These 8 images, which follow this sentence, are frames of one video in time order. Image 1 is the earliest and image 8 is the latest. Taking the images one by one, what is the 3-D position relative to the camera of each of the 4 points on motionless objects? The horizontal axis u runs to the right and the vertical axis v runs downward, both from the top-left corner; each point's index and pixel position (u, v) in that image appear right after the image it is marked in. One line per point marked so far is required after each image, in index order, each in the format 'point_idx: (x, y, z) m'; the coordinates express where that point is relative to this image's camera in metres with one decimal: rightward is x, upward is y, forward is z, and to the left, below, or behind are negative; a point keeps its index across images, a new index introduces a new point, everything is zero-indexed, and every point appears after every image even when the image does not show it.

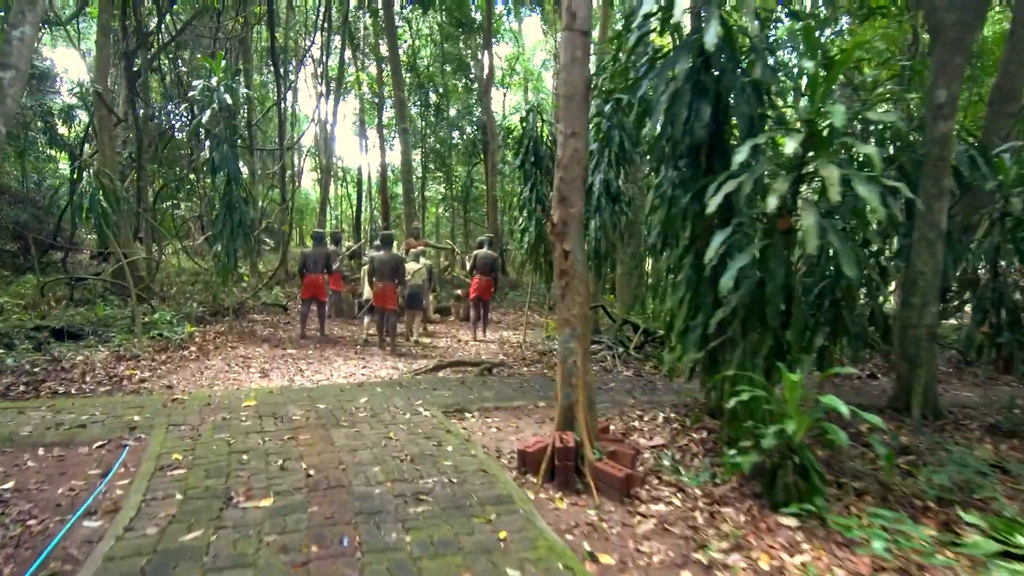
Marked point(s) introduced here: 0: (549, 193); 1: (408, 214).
0: (+0.6, +1.4, +9.6) m
1: (-2.9, +2.0, +17.8) m
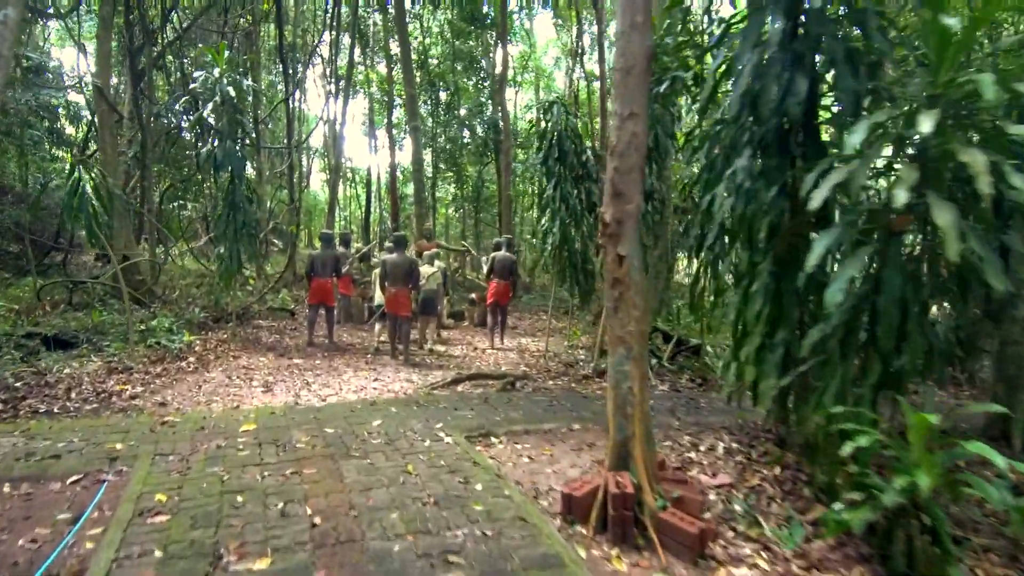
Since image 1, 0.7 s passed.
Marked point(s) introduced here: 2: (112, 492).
0: (+0.9, +1.3, +8.9) m
1: (-2.5, +1.9, +17.2) m
2: (-2.5, -1.3, +4.0) m
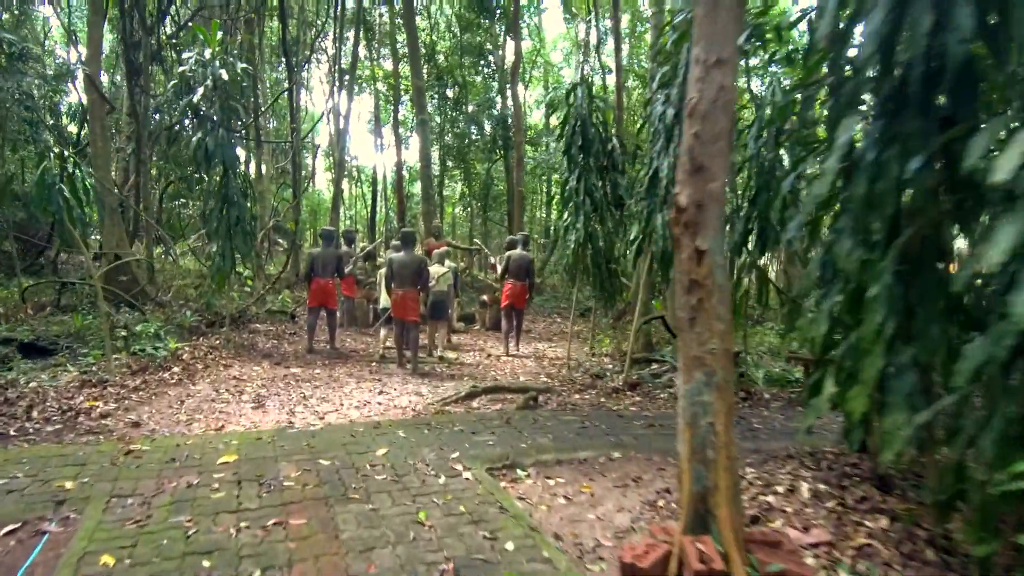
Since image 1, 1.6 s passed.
0: (+1.1, +1.3, +8.1) m
1: (-2.2, +1.9, +16.4) m
2: (-2.3, -1.3, +3.2) m
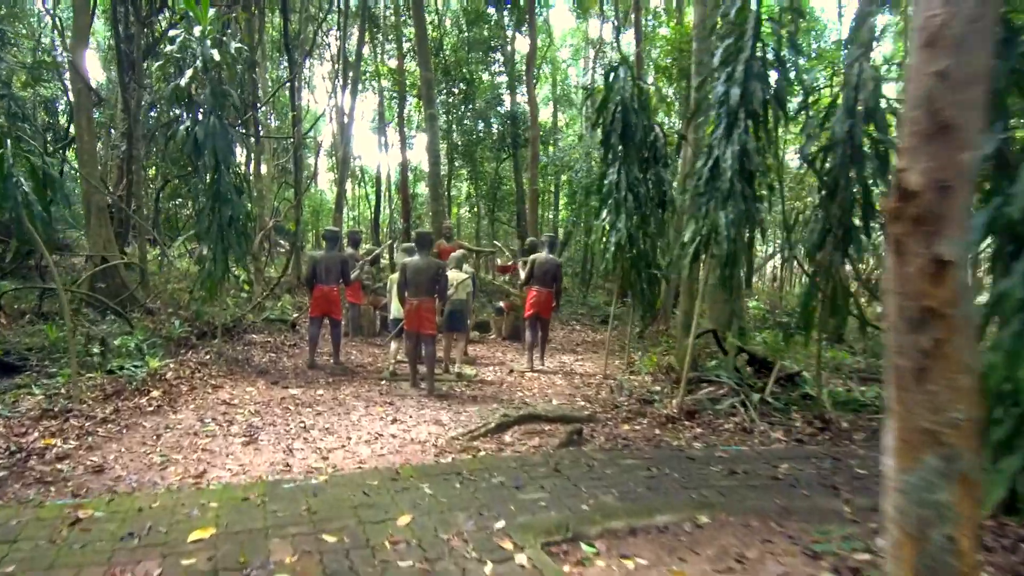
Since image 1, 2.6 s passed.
0: (+1.4, +1.2, +7.1) m
1: (-1.8, +1.7, +15.4) m
2: (-2.0, -1.4, +2.2) m
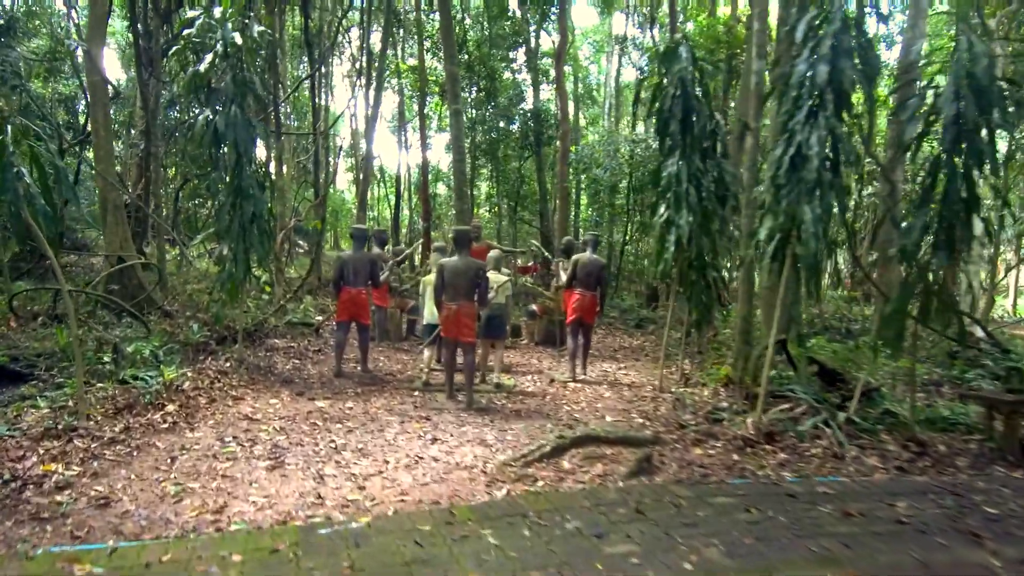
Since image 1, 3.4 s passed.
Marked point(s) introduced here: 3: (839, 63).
0: (+1.9, +1.2, +6.4) m
1: (-1.1, +1.7, +14.8) m
2: (-1.6, -1.4, +1.6) m
3: (+2.6, +1.8, +5.1) m
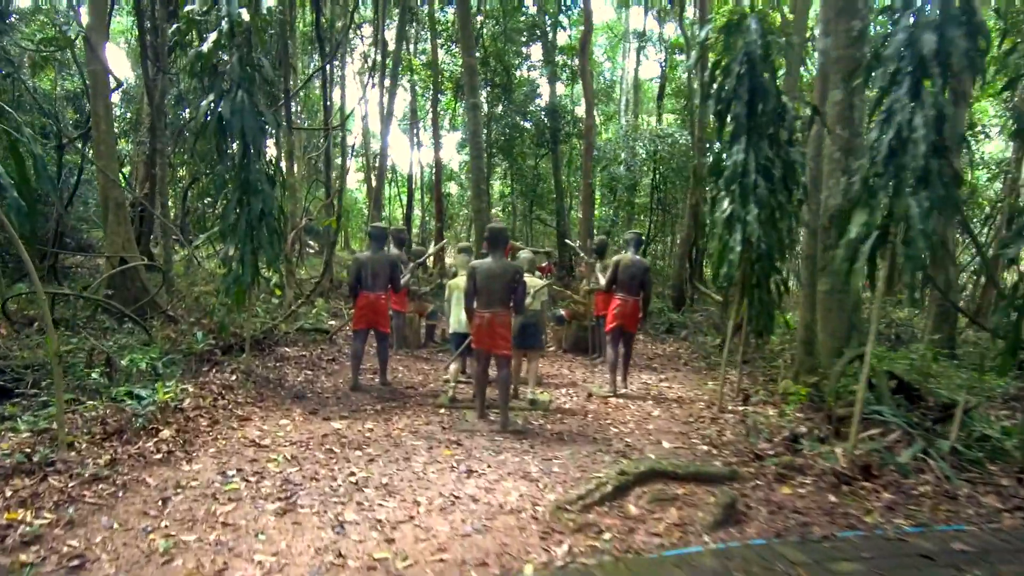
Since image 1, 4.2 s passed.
0: (+2.3, +1.1, +5.6) m
1: (-0.6, +1.7, +14.1) m
2: (-1.3, -1.5, +0.8) m
3: (+3.0, +1.7, +4.3) m
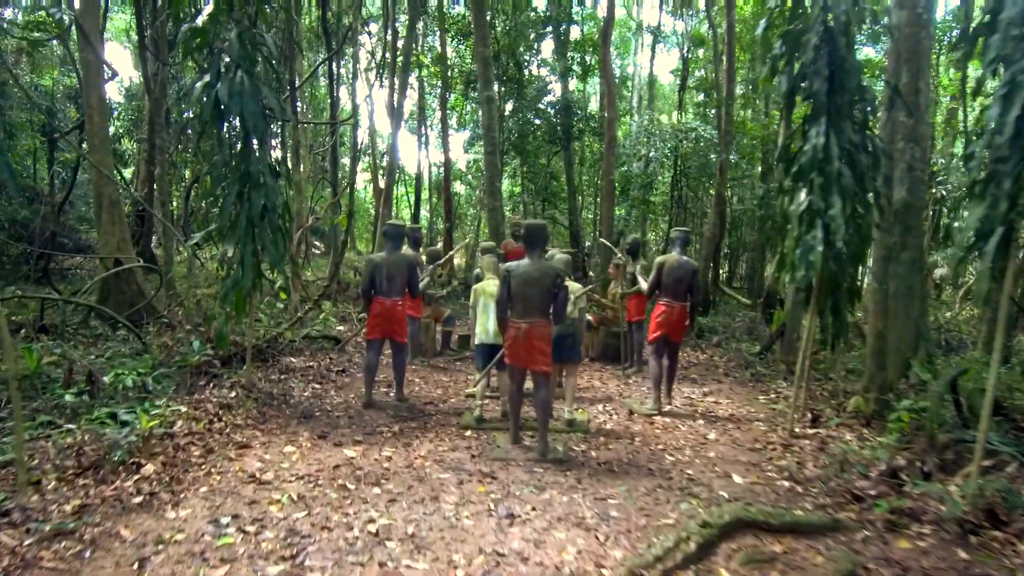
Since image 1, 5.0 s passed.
0: (+2.6, +1.1, +4.8) m
1: (-0.3, +1.6, +13.3) m
2: (-1.1, -1.5, +0.1) m
3: (+3.2, +1.7, +3.5) m
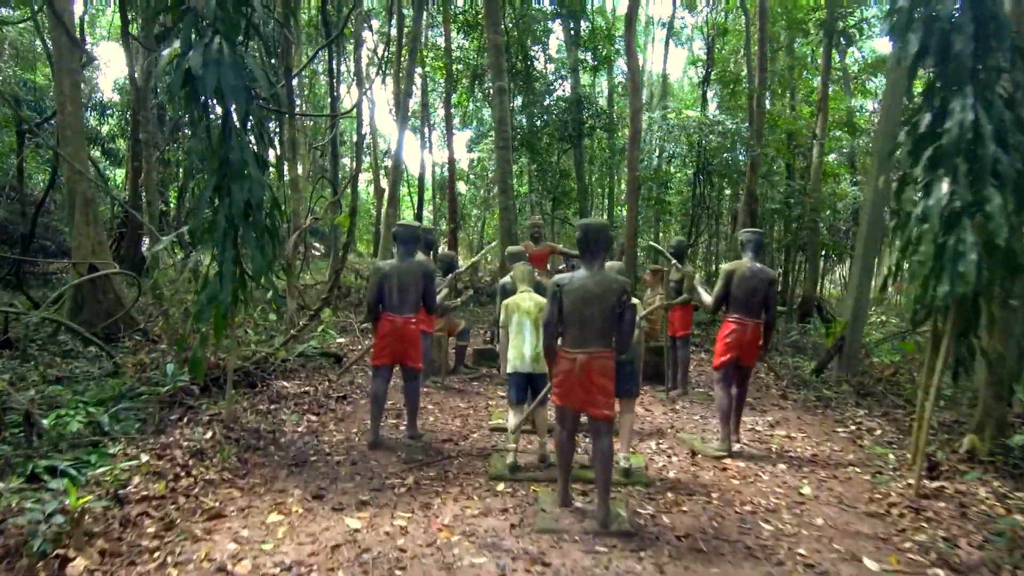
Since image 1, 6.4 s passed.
0: (+2.9, +1.0, +3.7) m
1: (0.0, +1.5, +12.2) m
2: (-0.8, -1.6, -1.0) m
3: (+3.5, +1.6, +2.4) m
